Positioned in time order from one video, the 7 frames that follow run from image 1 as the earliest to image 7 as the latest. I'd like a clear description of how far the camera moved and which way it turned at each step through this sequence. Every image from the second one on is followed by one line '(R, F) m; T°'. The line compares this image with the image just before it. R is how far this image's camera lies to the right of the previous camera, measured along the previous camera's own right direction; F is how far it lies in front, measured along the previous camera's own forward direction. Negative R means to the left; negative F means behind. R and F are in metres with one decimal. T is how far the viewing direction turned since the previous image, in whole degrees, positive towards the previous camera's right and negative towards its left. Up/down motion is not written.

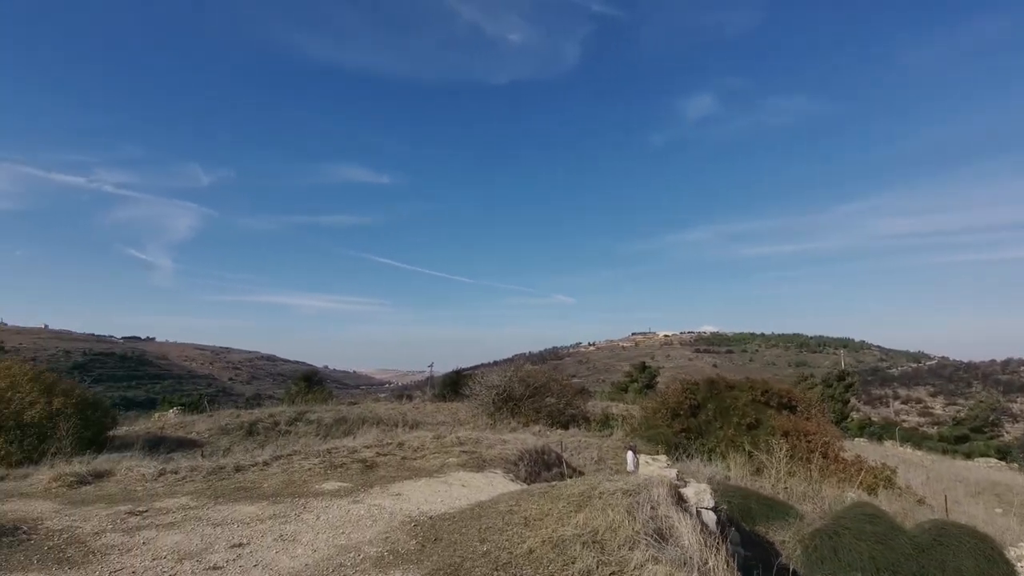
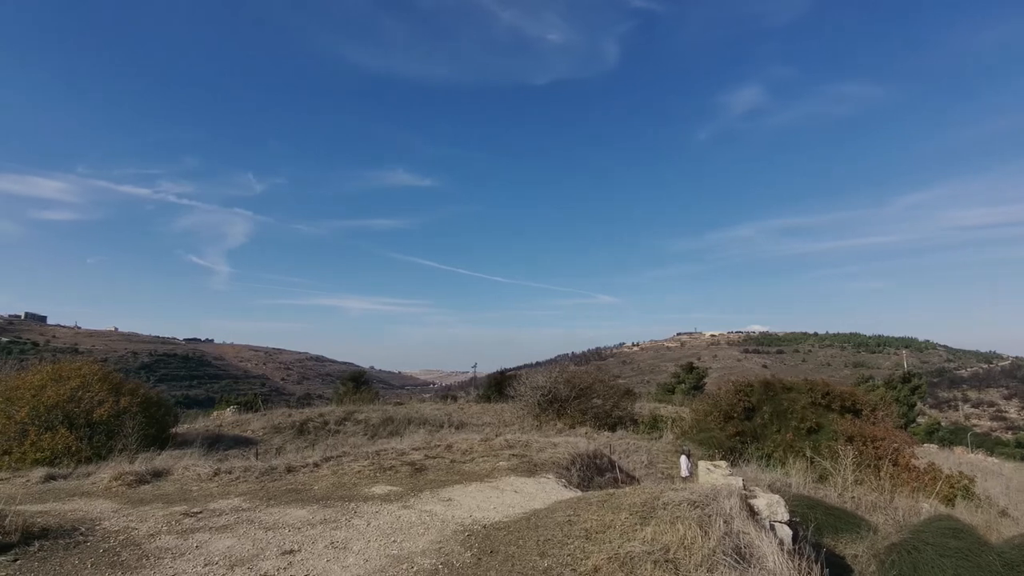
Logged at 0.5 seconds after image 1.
(-0.1, +0.2) m; -4°
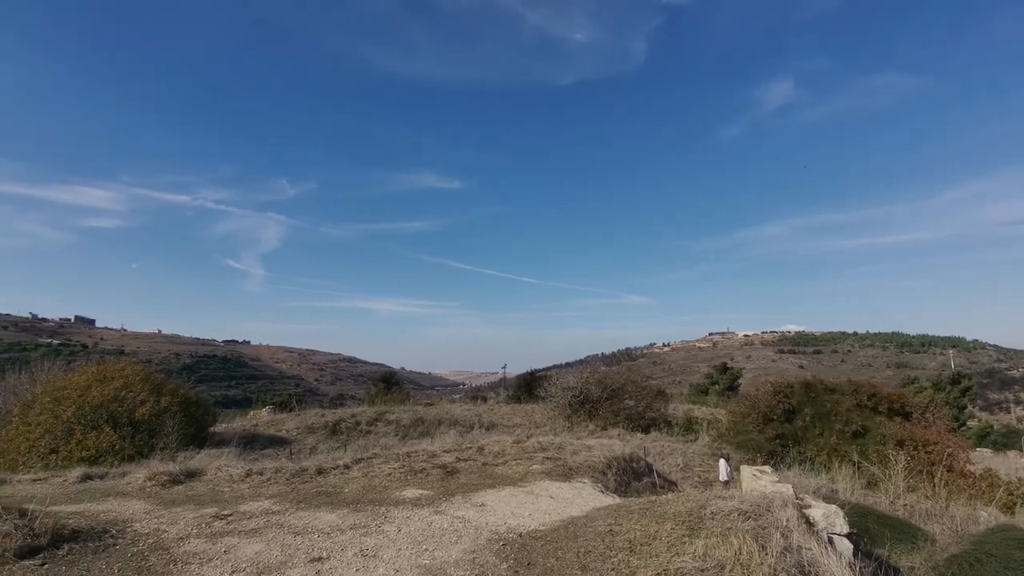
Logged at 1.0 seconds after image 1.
(0.0, +0.2) m; -3°
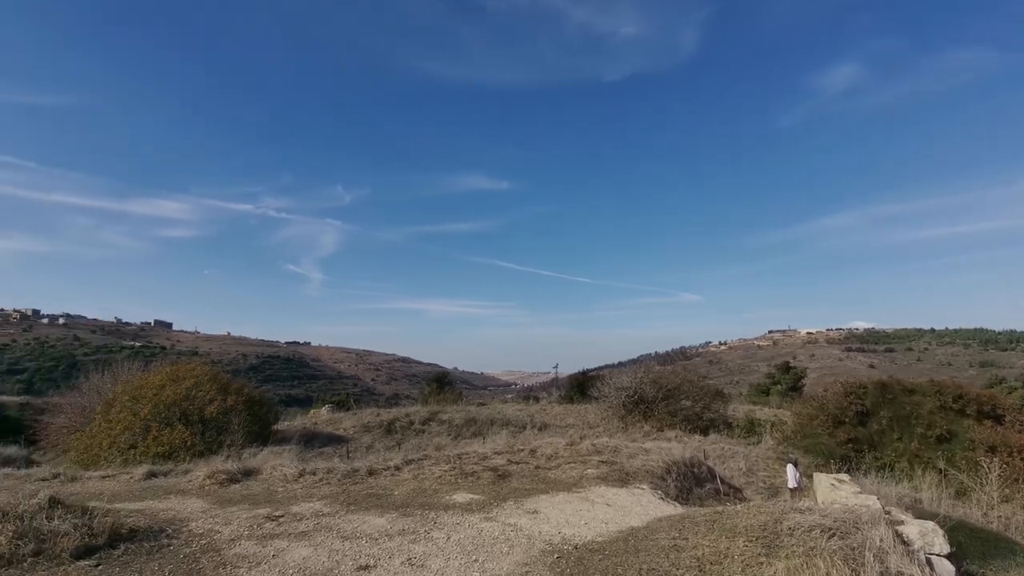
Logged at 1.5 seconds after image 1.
(0.0, +0.2) m; -5°
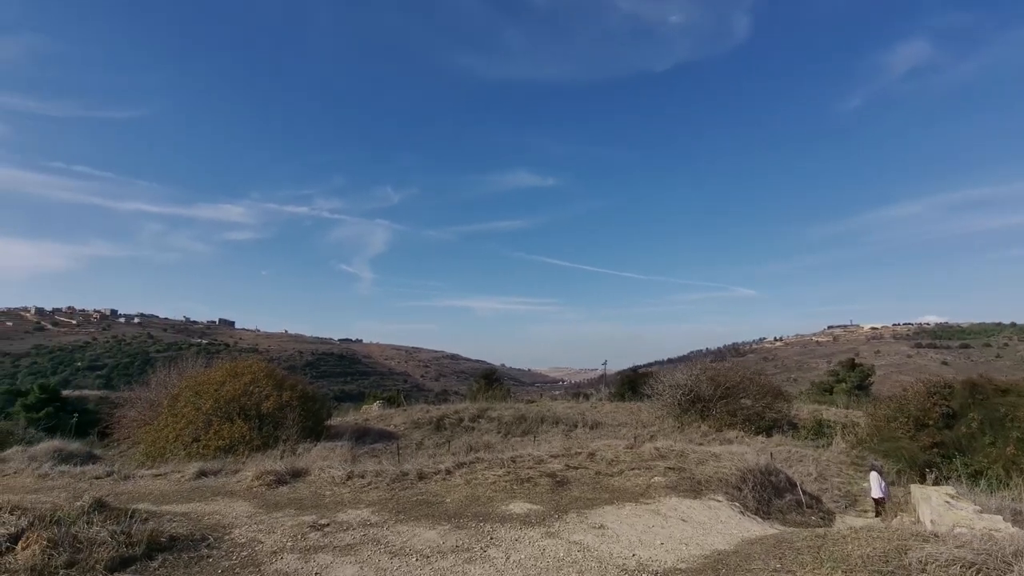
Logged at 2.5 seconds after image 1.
(-0.1, +0.4) m; -5°
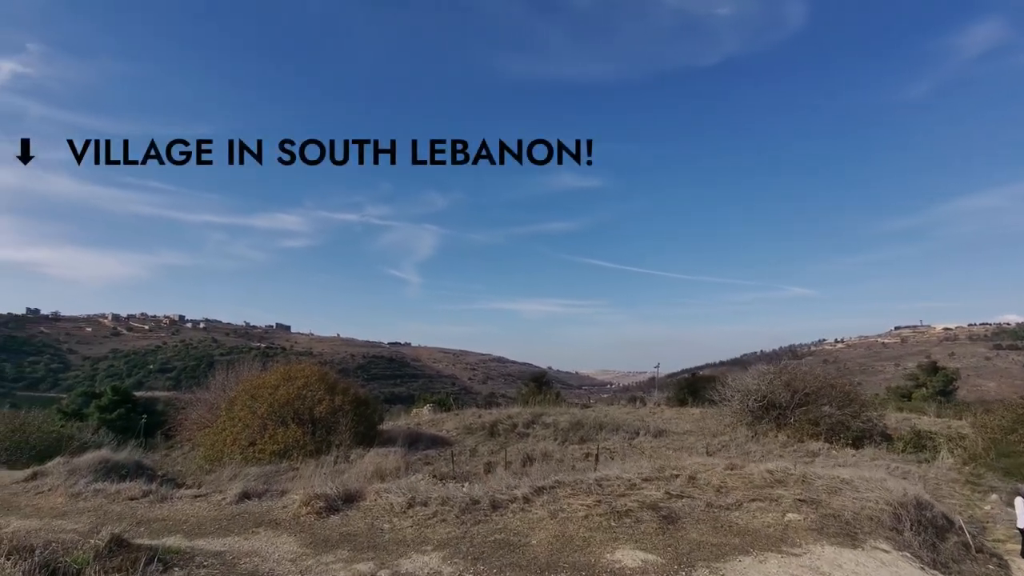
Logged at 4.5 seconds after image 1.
(-0.4, +0.9) m; -5°
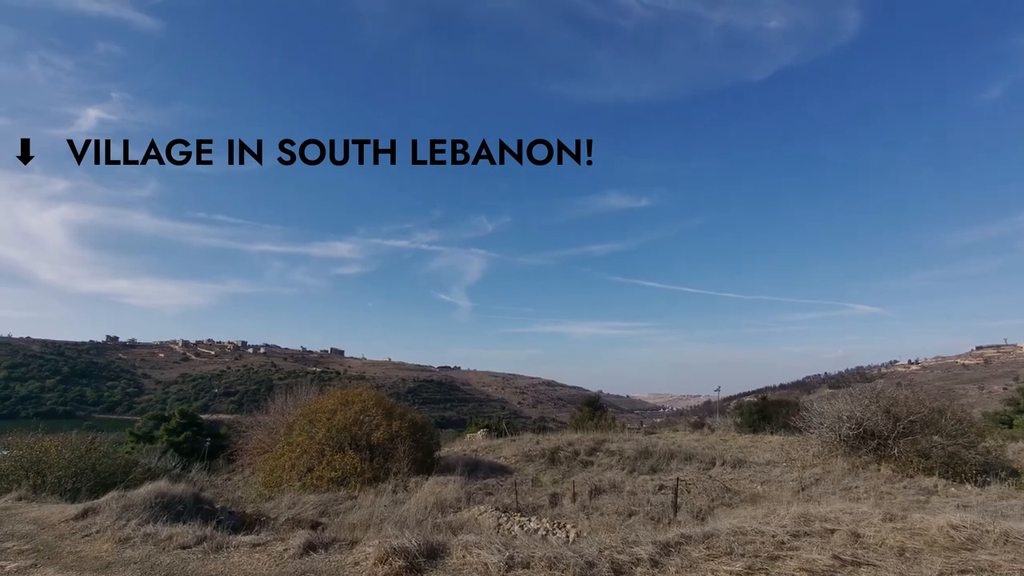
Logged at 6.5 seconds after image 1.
(-0.5, +0.9) m; -5°
